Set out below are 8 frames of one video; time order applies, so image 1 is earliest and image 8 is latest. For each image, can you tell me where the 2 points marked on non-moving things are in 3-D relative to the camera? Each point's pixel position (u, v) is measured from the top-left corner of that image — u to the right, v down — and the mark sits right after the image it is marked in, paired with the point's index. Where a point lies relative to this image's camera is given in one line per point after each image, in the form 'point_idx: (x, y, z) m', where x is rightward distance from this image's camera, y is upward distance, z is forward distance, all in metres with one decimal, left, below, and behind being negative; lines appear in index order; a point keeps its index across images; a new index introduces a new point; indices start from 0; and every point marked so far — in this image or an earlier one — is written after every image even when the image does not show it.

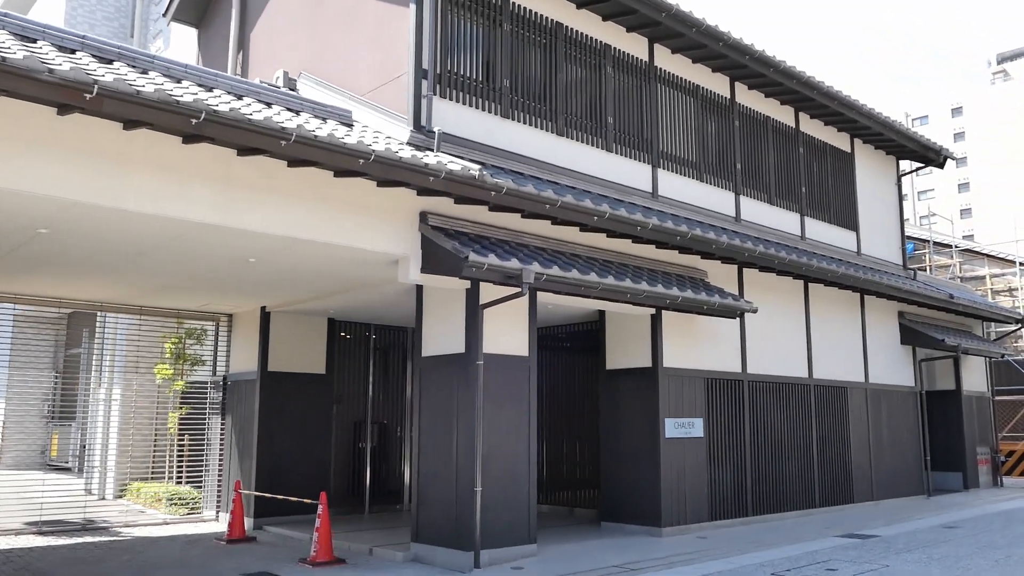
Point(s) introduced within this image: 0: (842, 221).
0: (+5.5, +1.1, +14.5) m
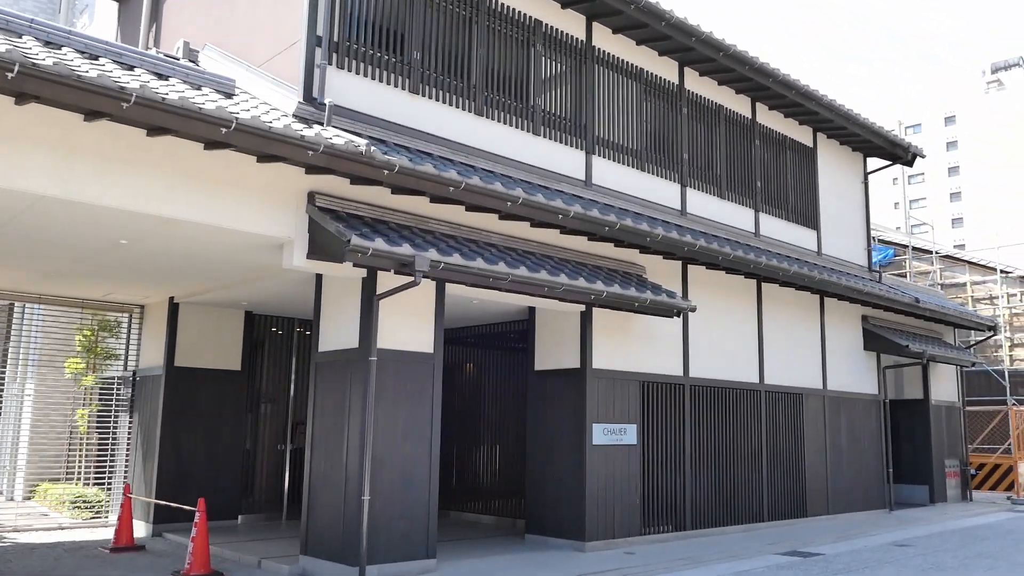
0: (+4.6, +1.1, +13.8) m
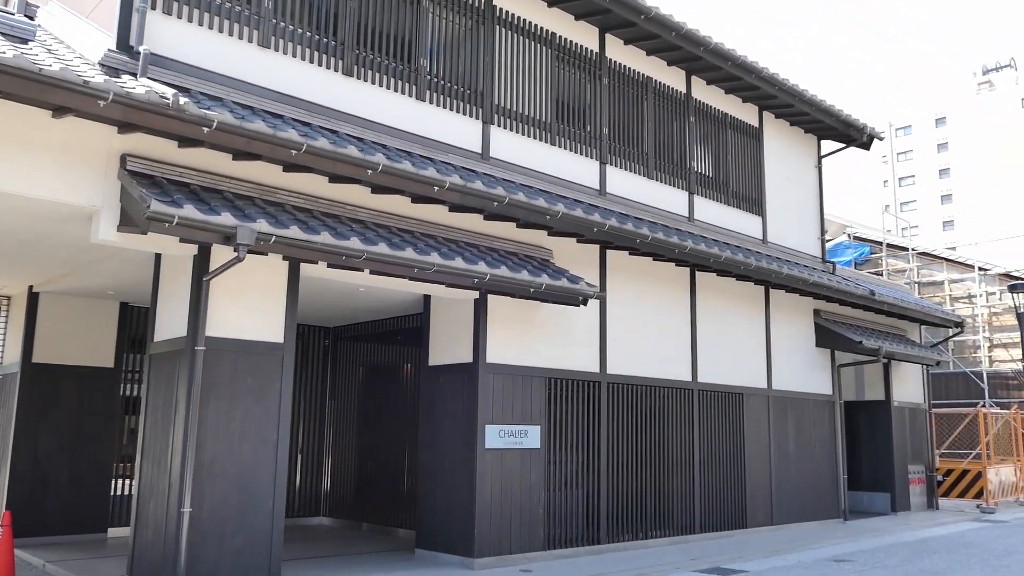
0: (+3.4, +1.2, +12.7) m
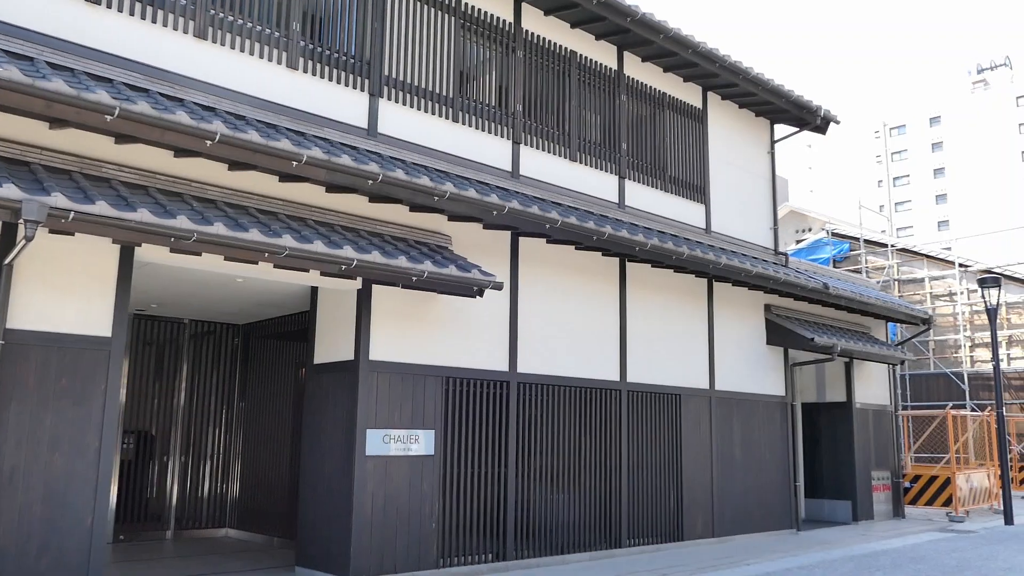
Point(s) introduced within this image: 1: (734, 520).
0: (+2.4, +1.3, +11.8) m
1: (+3.0, -3.1, +11.7) m
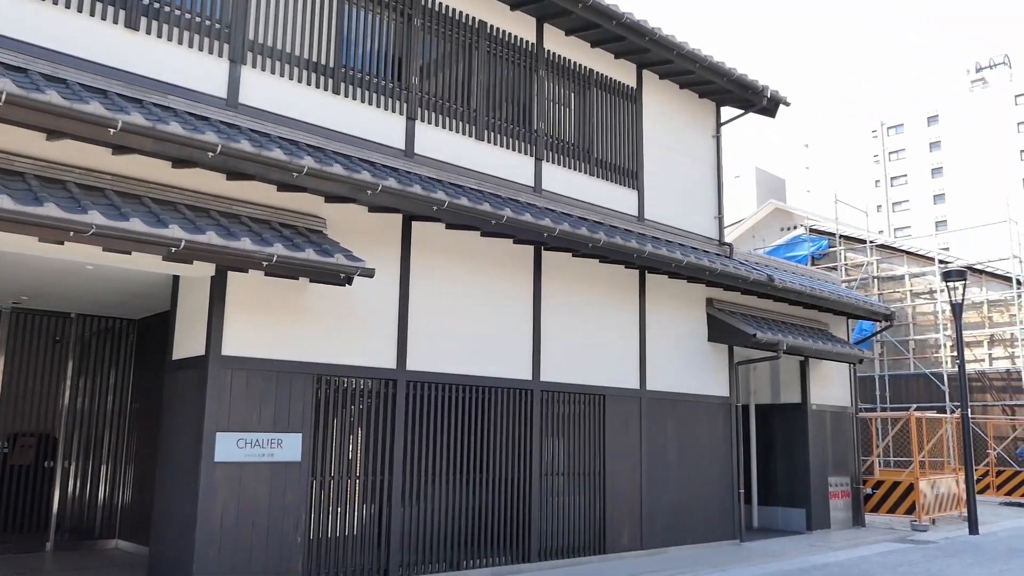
0: (+1.3, +1.4, +11.0) m
1: (+1.9, -3.0, +10.8) m
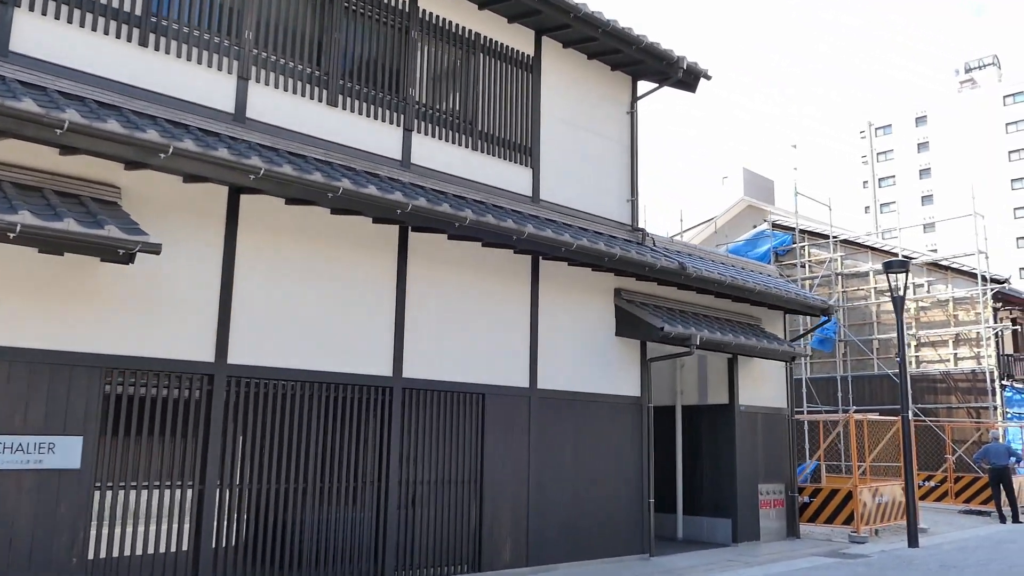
0: (-0.1, +1.6, +9.9) m
1: (+0.5, -2.9, +9.7) m
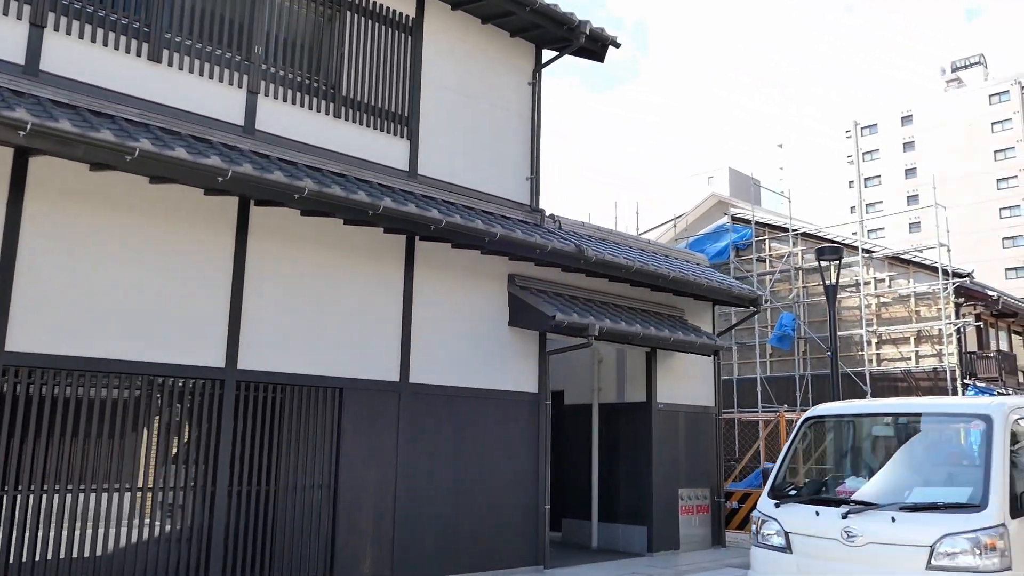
0: (-1.4, +1.7, +8.9) m
1: (-0.8, -2.7, +8.7) m
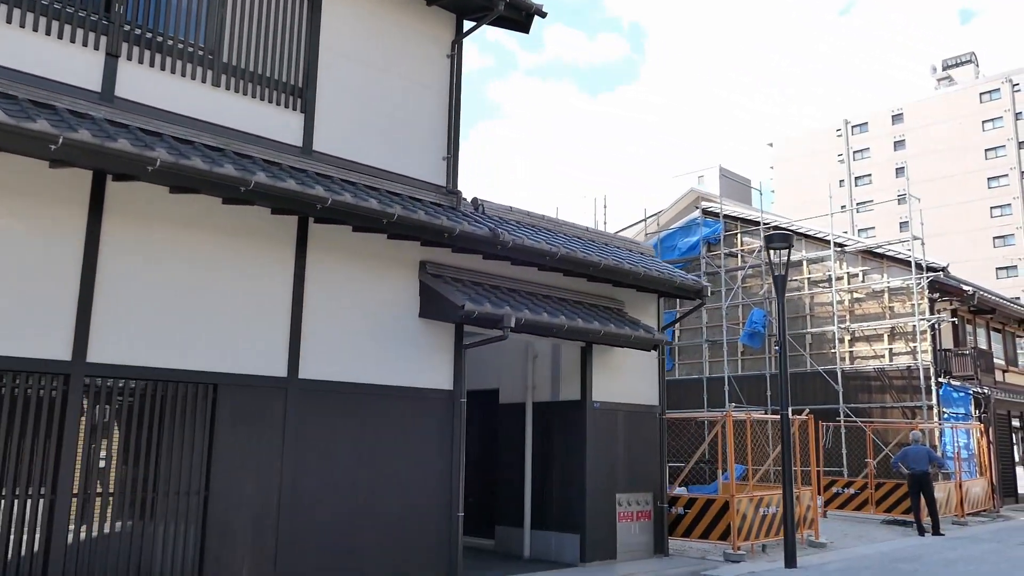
0: (-2.3, +1.9, +8.2) m
1: (-1.7, -2.6, +7.9) m
